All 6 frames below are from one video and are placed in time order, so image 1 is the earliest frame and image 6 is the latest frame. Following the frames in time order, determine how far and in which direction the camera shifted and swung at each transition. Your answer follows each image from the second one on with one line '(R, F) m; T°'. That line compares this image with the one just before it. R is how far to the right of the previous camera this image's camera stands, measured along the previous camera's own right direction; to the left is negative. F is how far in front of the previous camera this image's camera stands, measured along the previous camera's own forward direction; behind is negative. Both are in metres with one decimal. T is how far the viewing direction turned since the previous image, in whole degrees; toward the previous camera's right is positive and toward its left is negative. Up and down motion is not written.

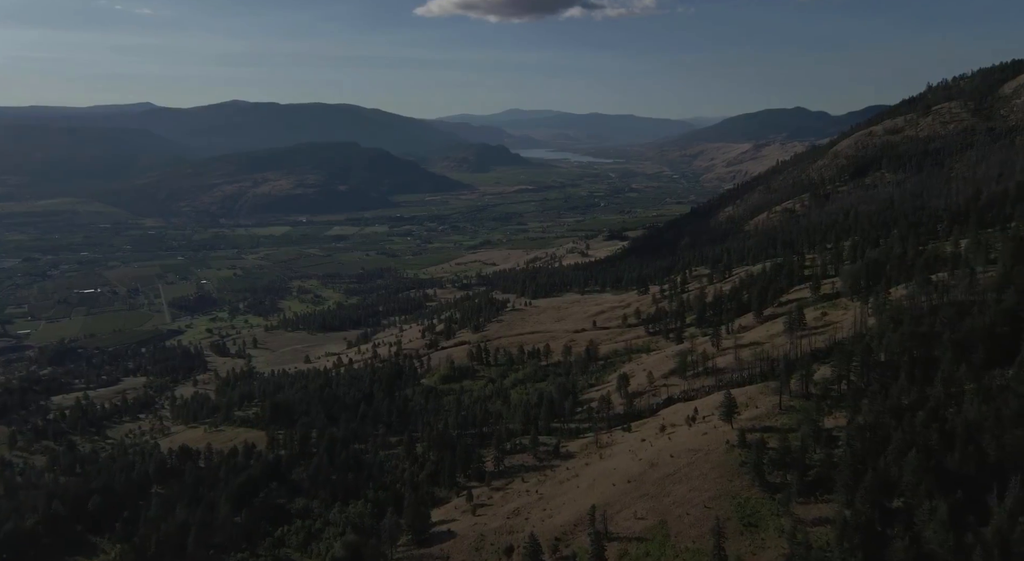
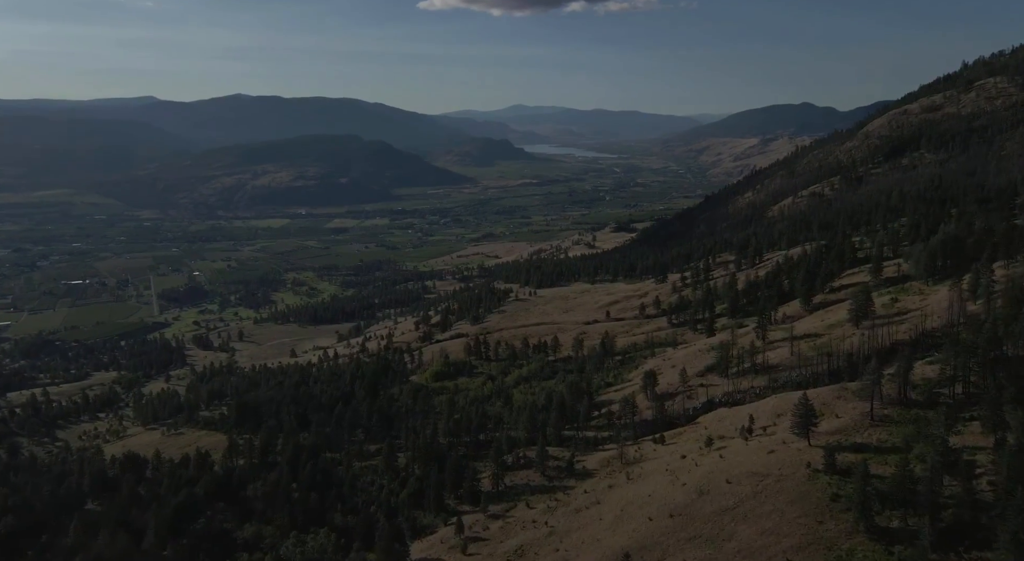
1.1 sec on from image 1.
(0.0, +24.1) m; 0°
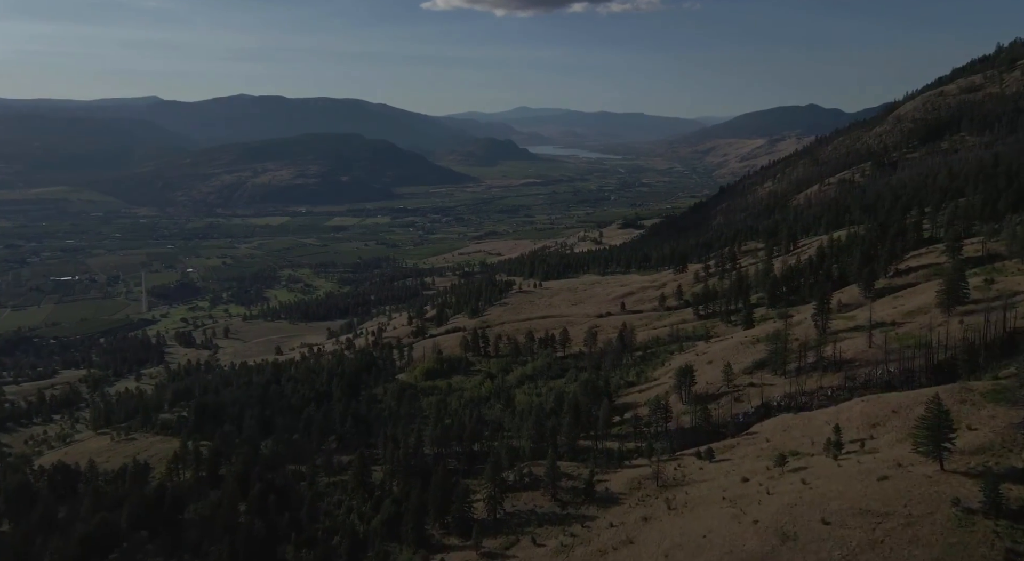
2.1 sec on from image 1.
(+0.1, +21.6) m; 0°
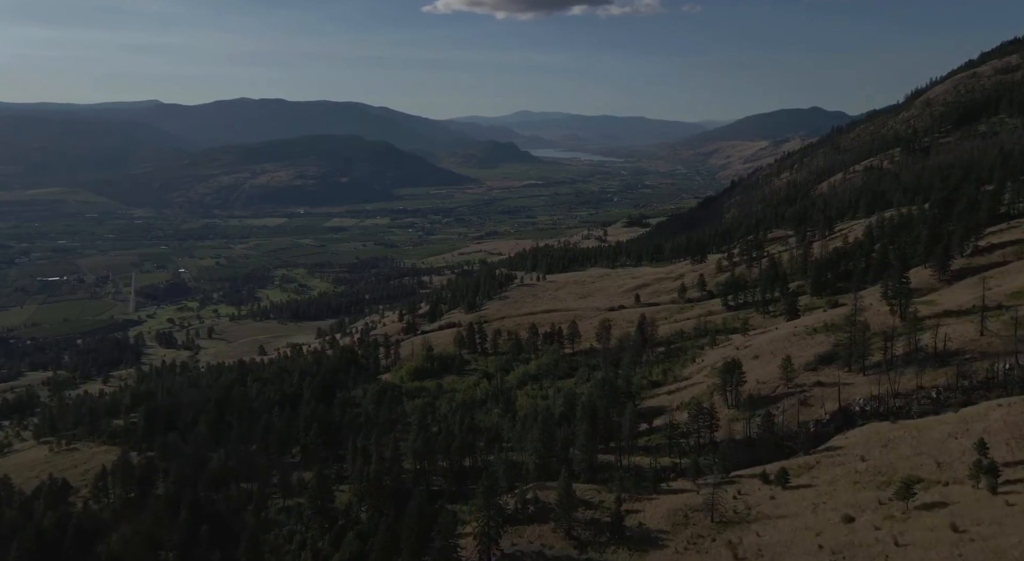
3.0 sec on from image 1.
(+0.1, +18.9) m; 0°
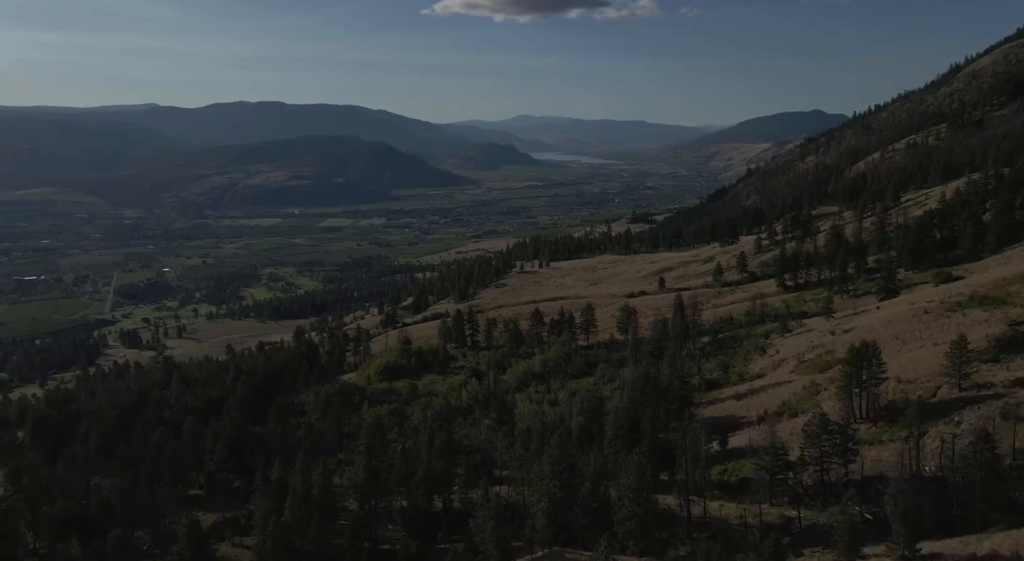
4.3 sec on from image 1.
(+0.2, +27.0) m; 0°
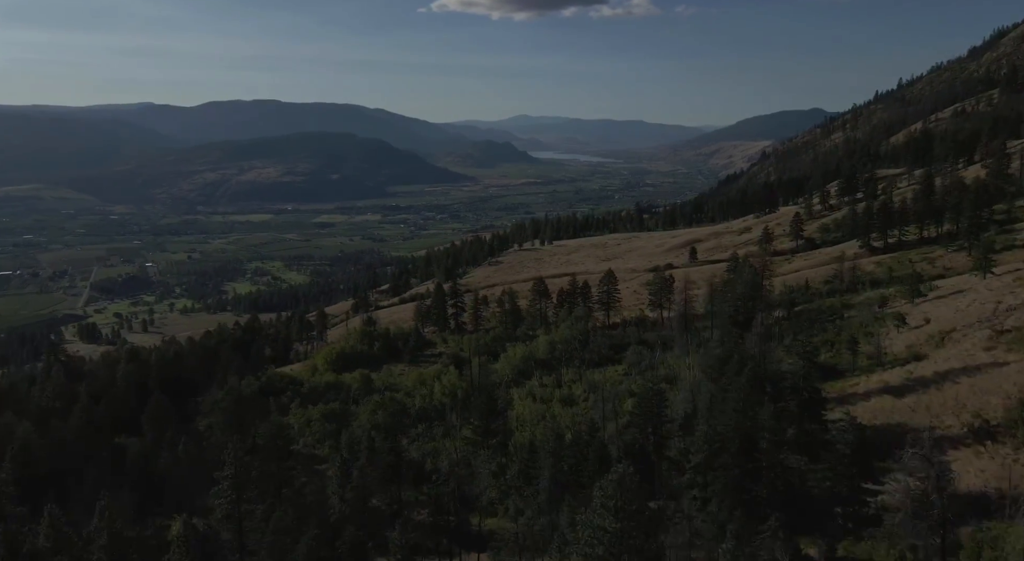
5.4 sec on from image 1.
(+0.2, +24.7) m; 0°
